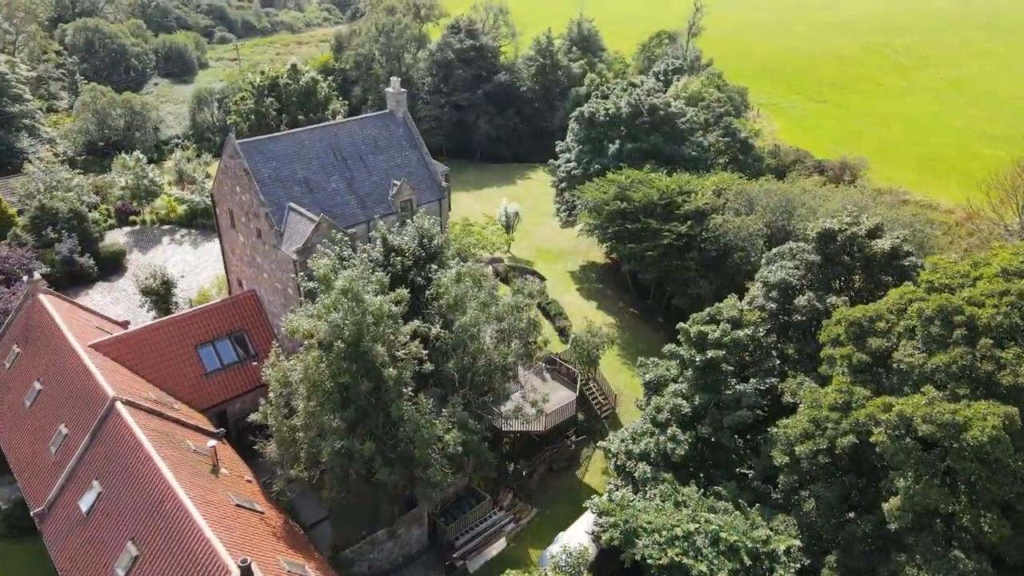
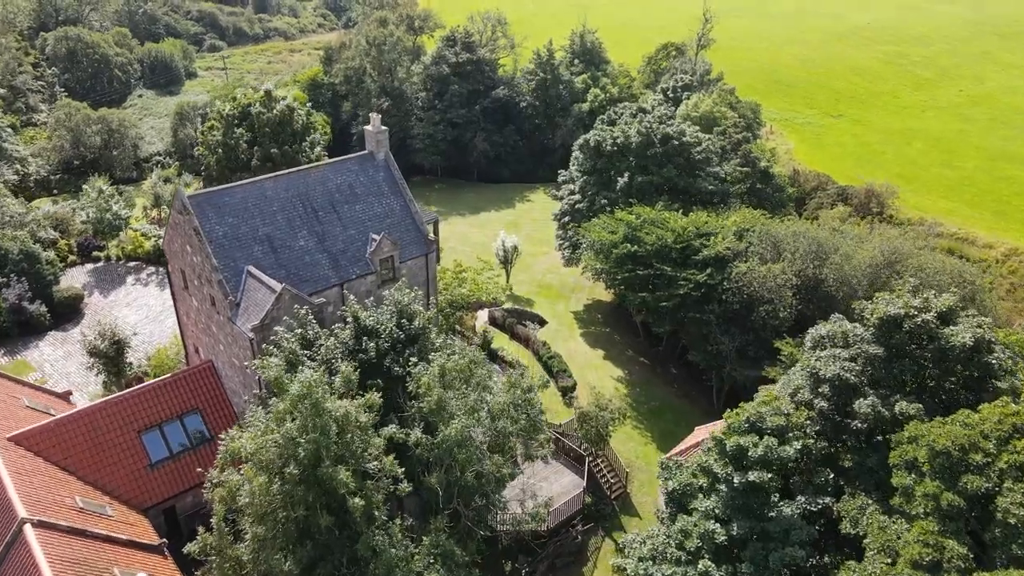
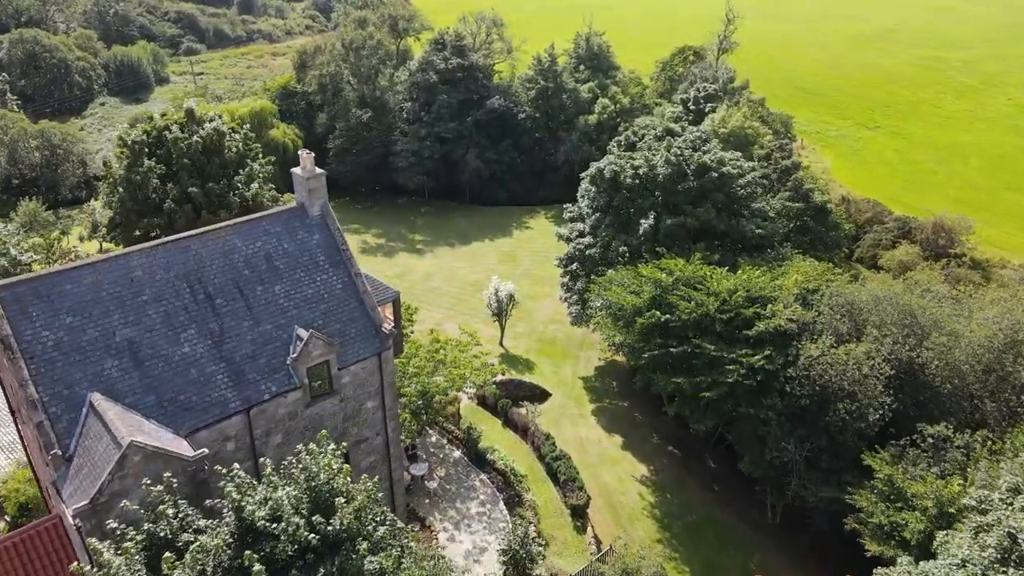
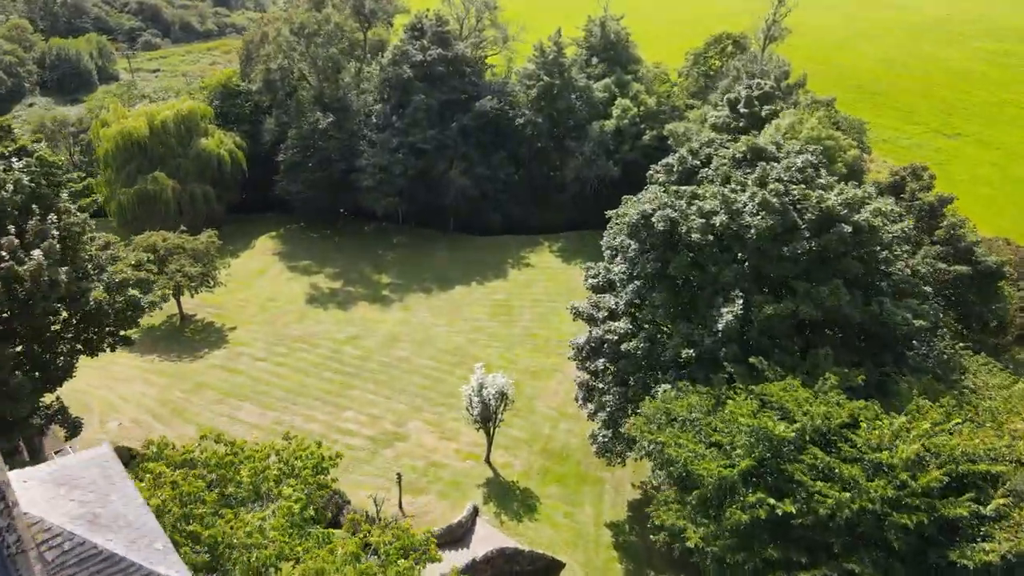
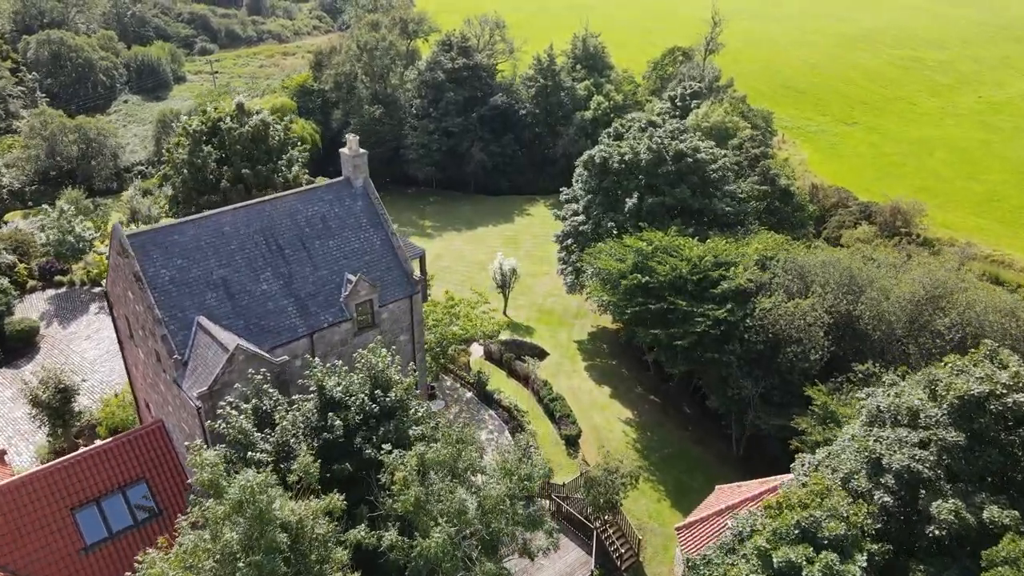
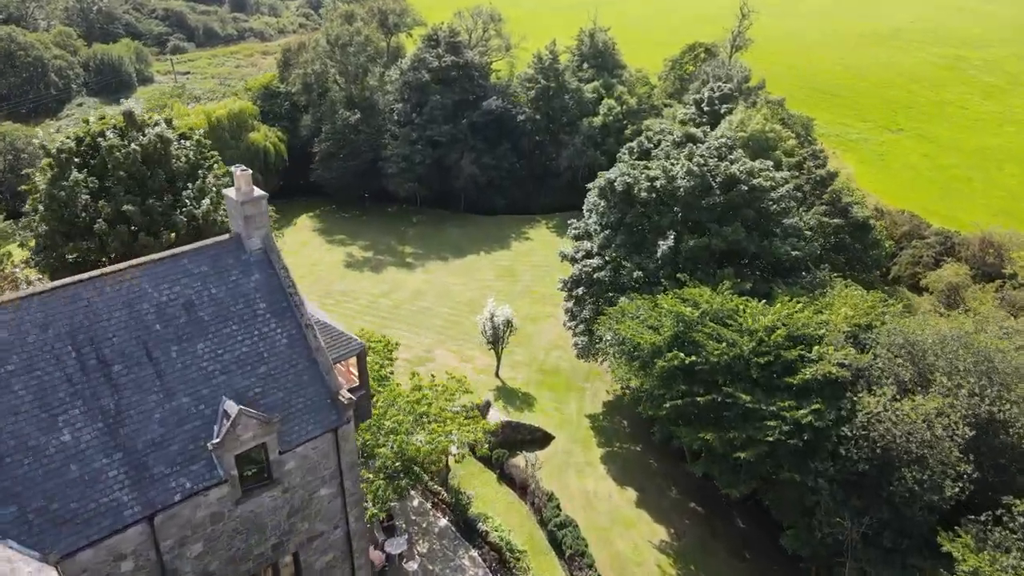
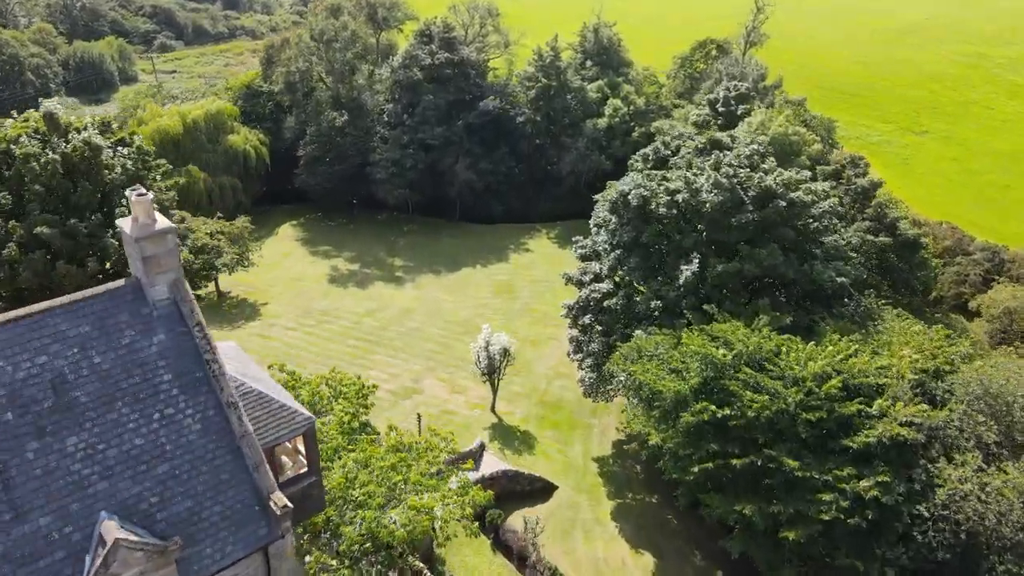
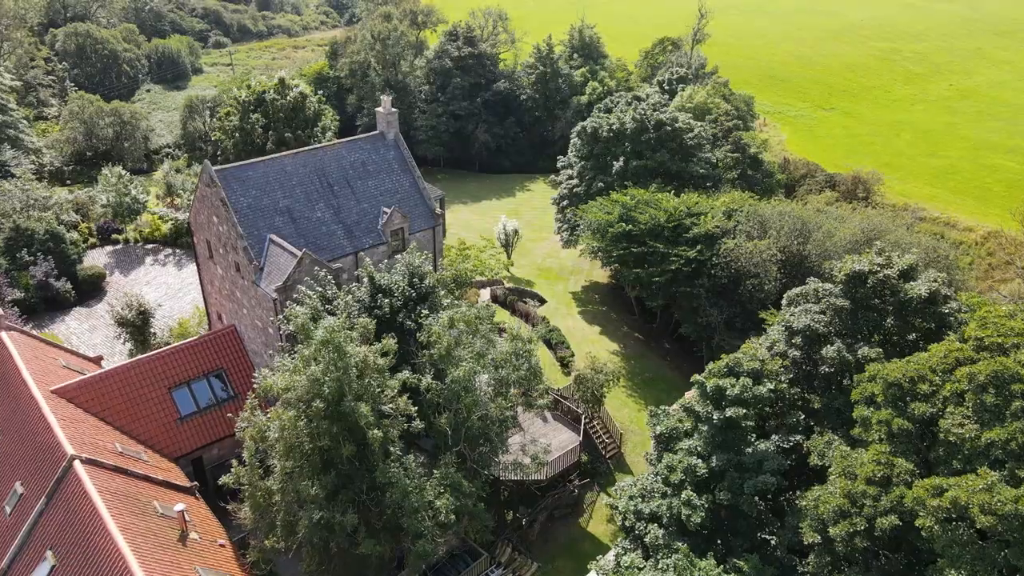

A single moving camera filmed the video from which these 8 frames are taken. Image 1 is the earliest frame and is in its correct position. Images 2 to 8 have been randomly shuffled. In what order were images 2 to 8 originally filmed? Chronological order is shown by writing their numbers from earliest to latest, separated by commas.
8, 2, 5, 3, 6, 7, 4
